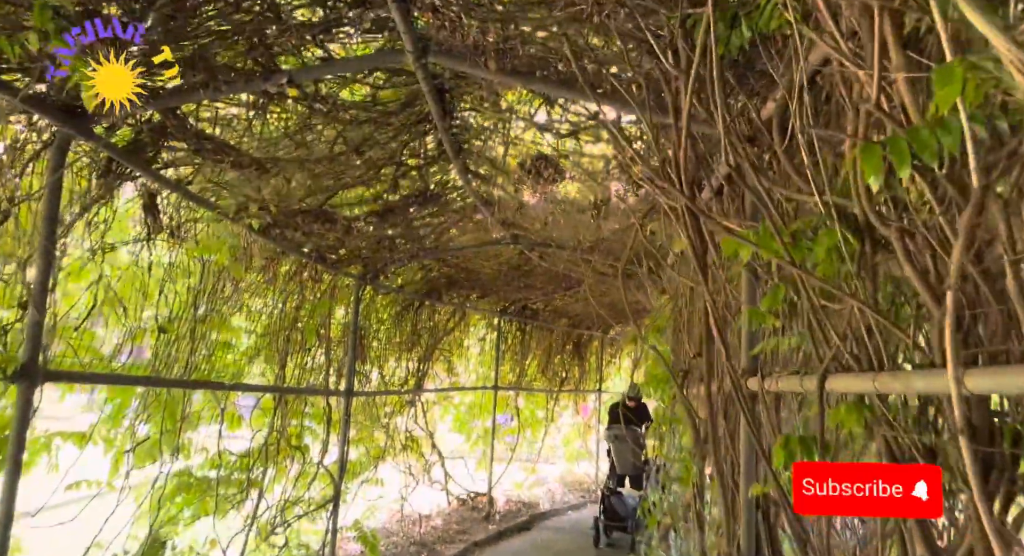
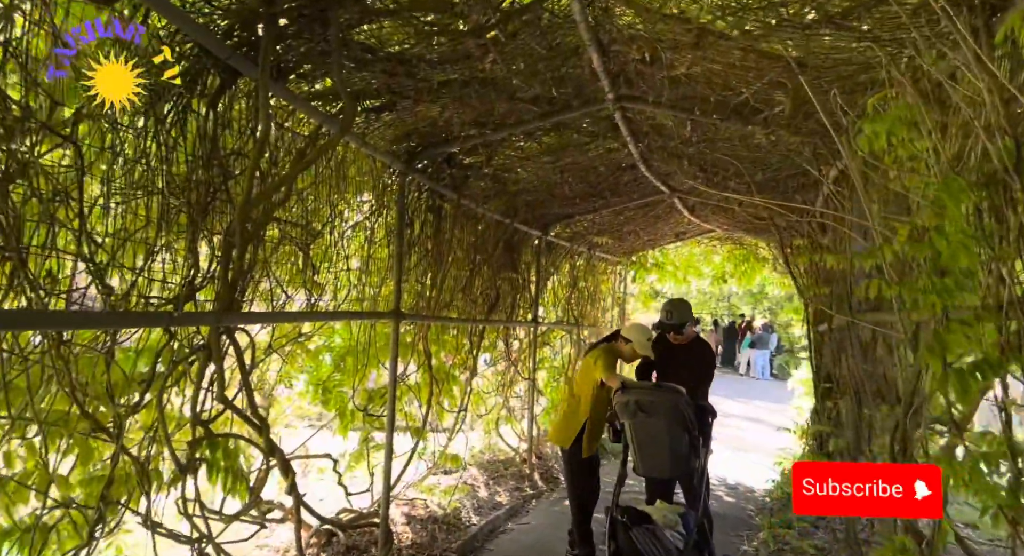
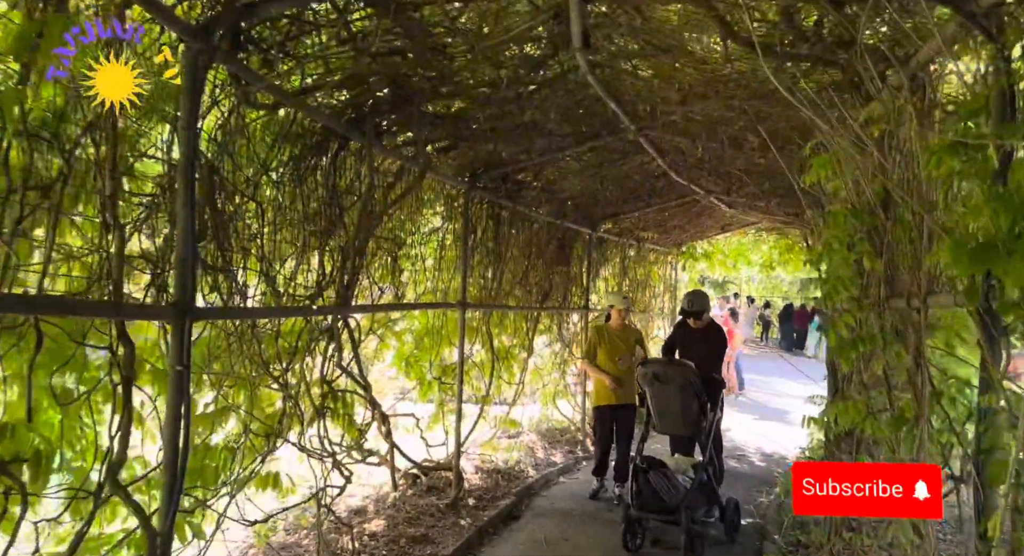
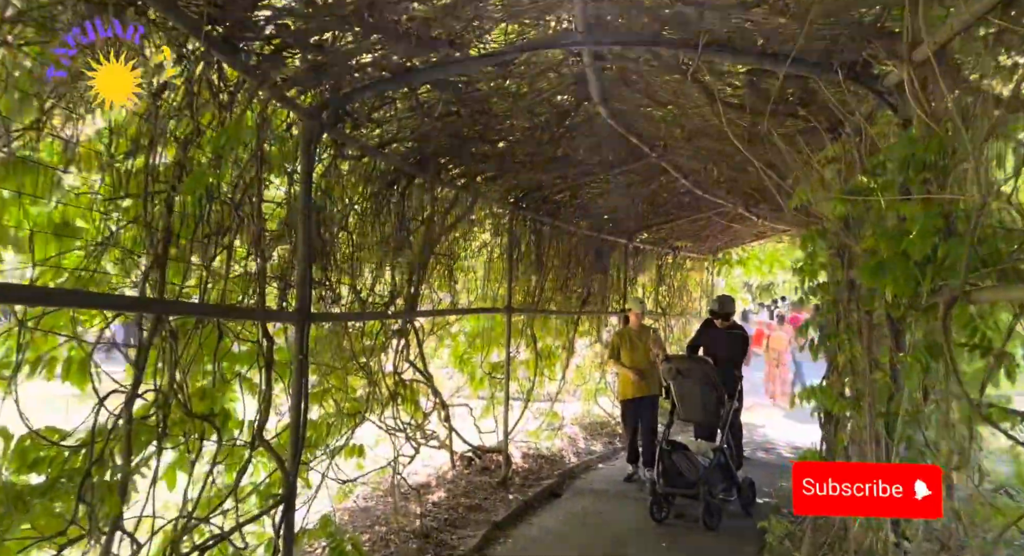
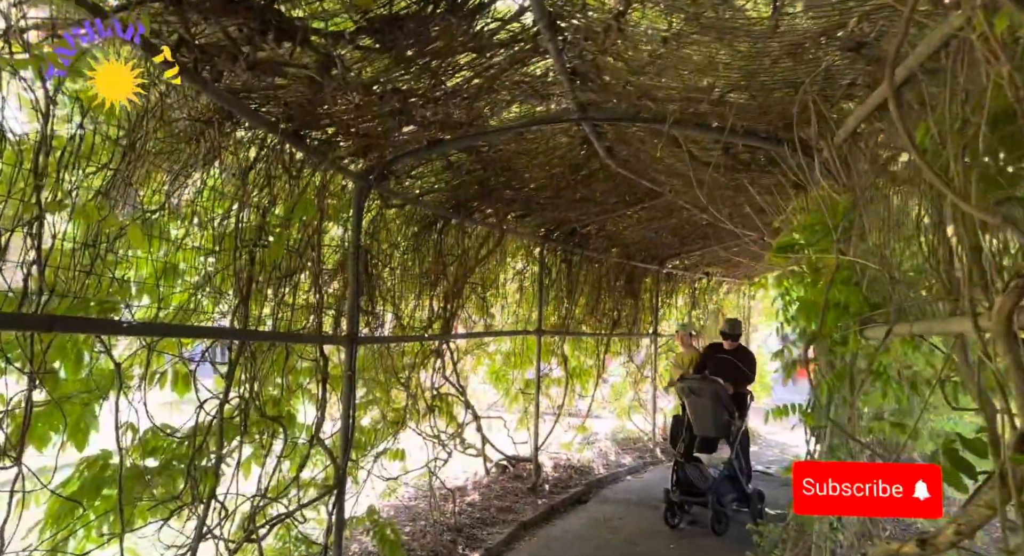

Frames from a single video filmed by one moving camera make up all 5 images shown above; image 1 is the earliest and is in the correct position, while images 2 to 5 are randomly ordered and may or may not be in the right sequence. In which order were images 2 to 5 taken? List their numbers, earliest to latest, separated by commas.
5, 4, 3, 2
